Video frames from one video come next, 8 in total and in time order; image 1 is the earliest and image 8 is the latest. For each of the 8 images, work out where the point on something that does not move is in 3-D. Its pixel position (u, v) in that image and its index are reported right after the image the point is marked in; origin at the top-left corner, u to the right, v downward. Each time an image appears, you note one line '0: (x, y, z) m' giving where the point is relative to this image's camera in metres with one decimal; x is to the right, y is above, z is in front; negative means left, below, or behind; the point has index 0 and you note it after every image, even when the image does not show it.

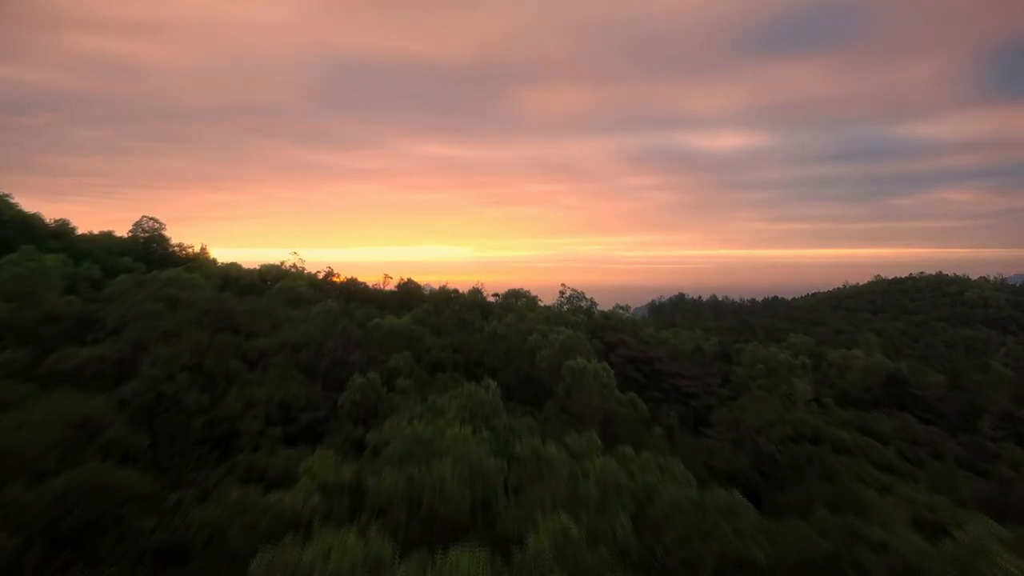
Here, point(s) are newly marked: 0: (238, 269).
0: (-10.7, +0.7, +16.2) m
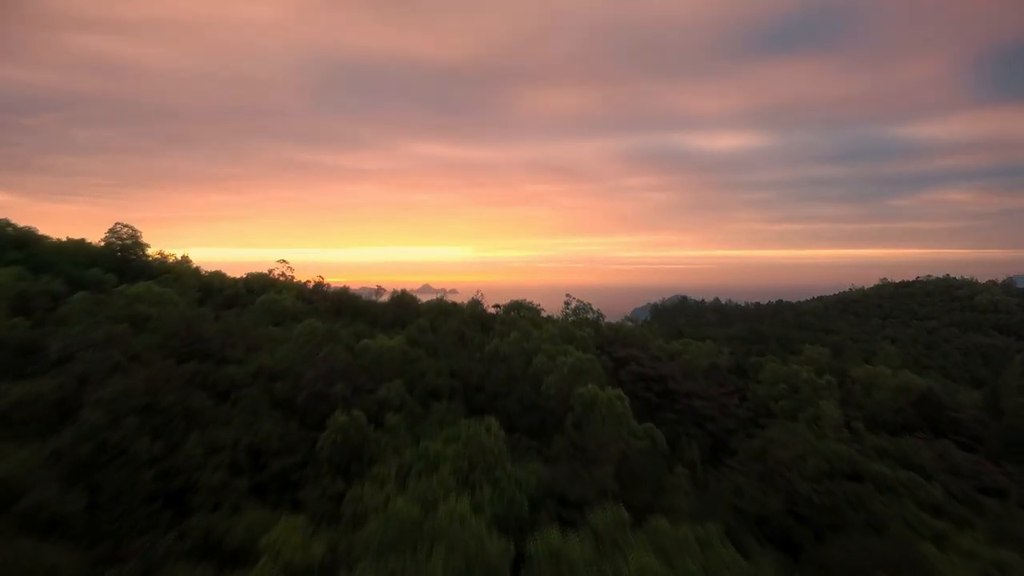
0: (-10.6, +0.3, +15.1) m
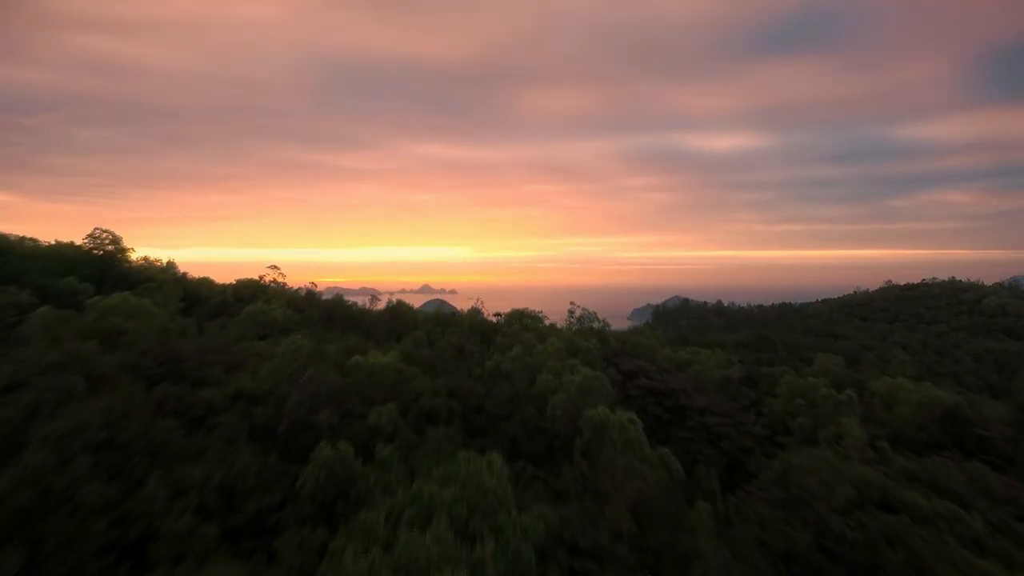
0: (-10.5, 0.0, +14.4) m
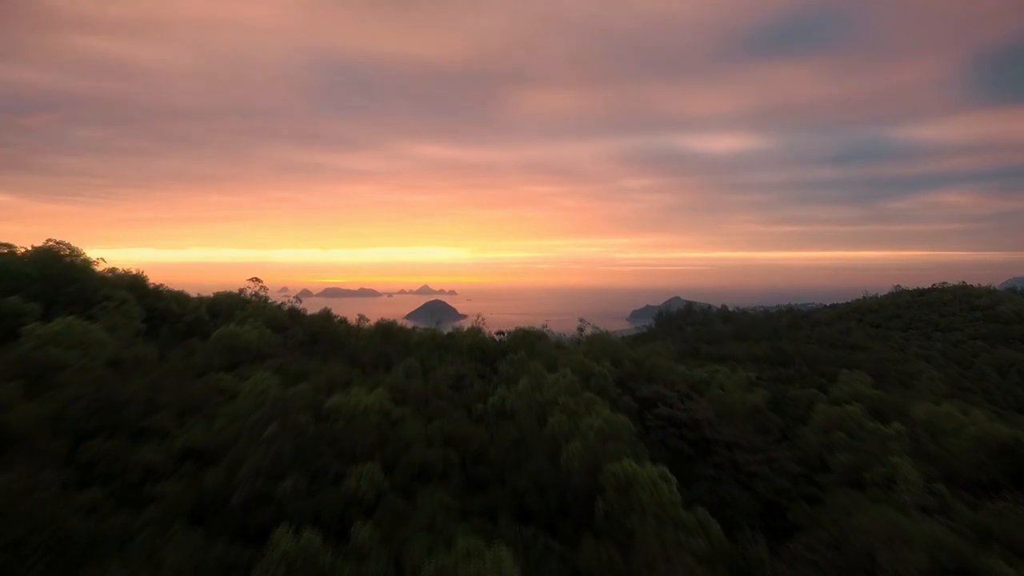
0: (-10.4, -0.5, +13.0) m
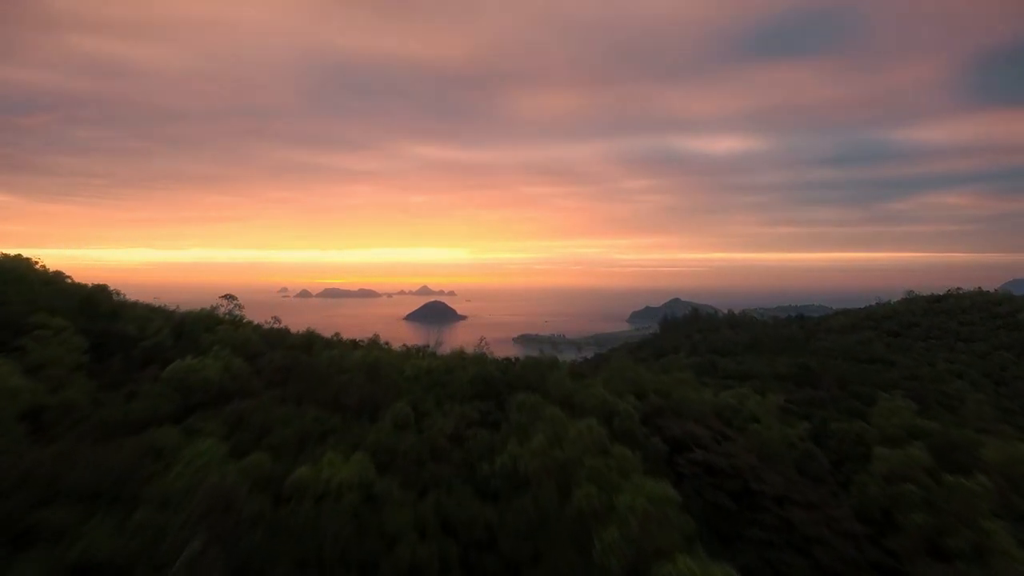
0: (-10.2, -1.1, +11.3) m
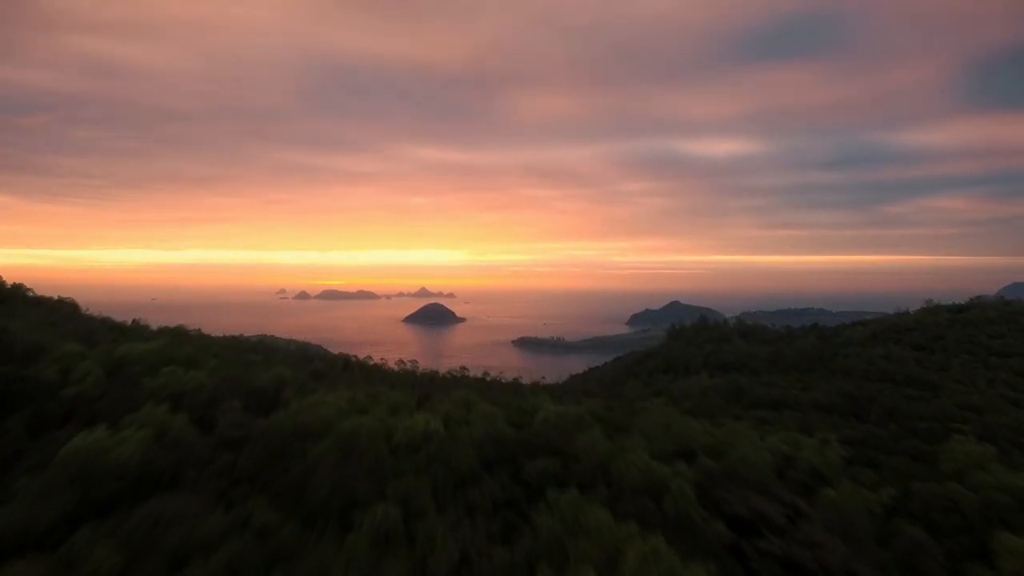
0: (-9.8, -1.8, +8.9) m
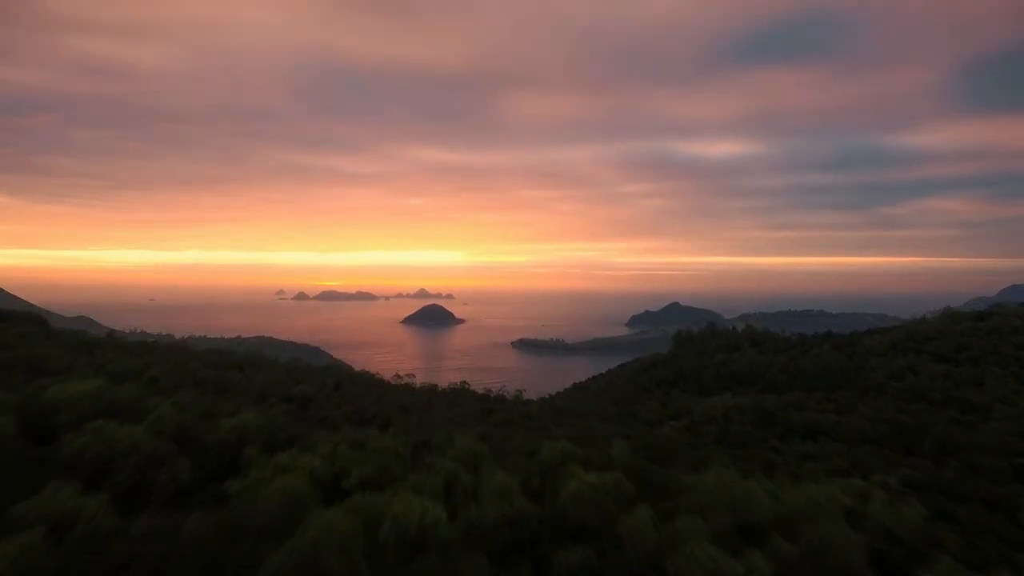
0: (-9.4, -2.4, +6.9) m
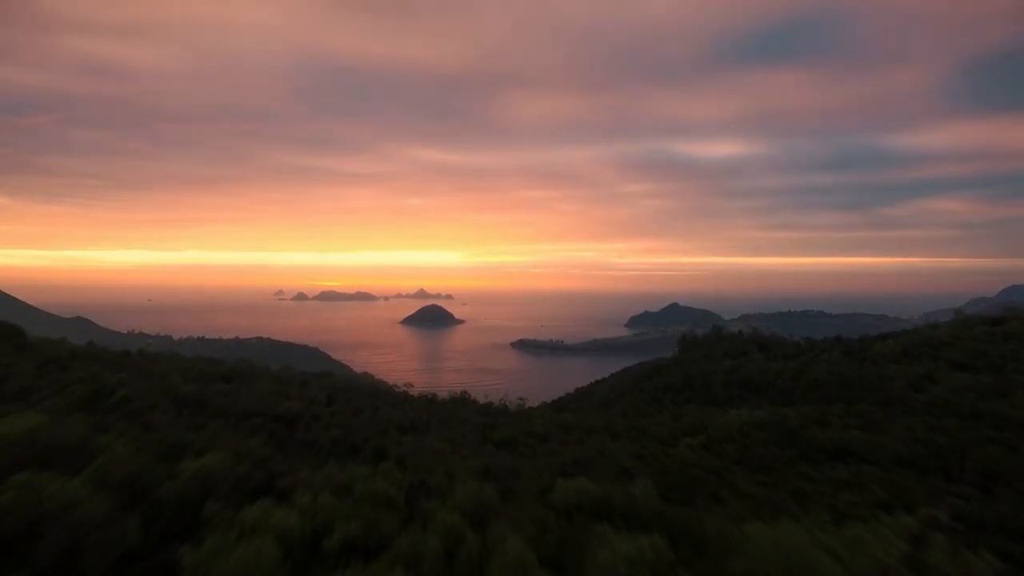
0: (-9.2, -2.8, +5.6) m
